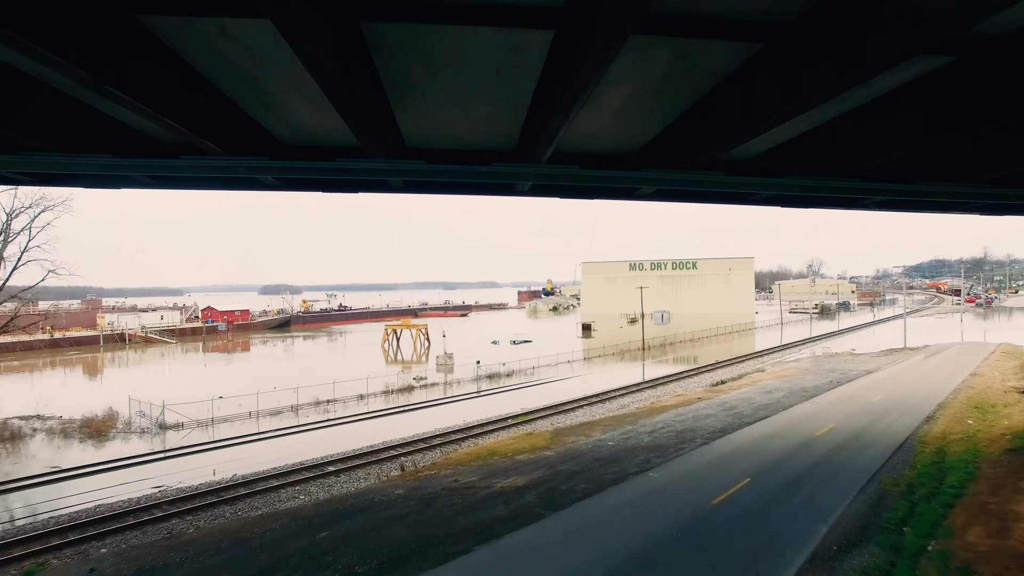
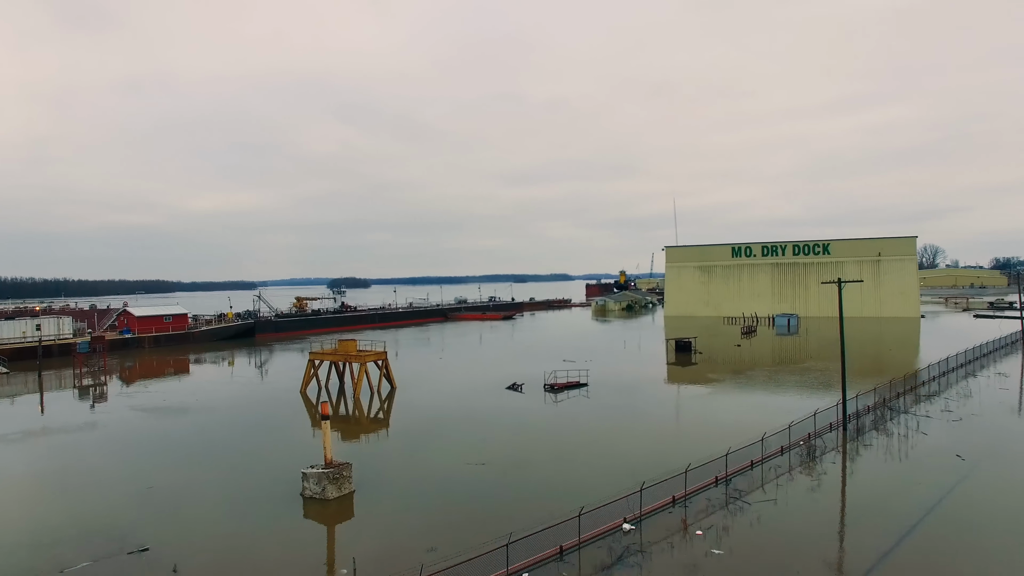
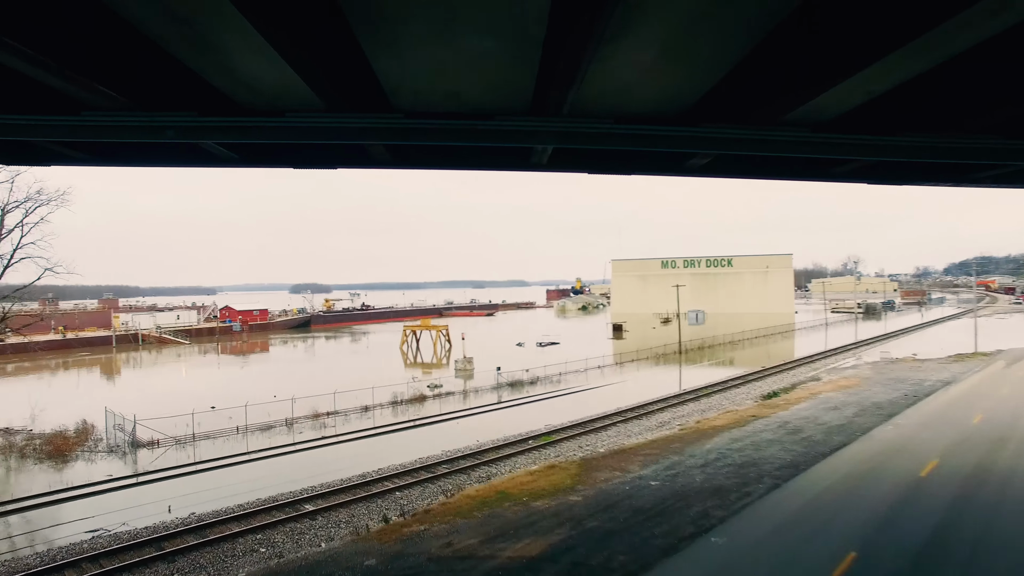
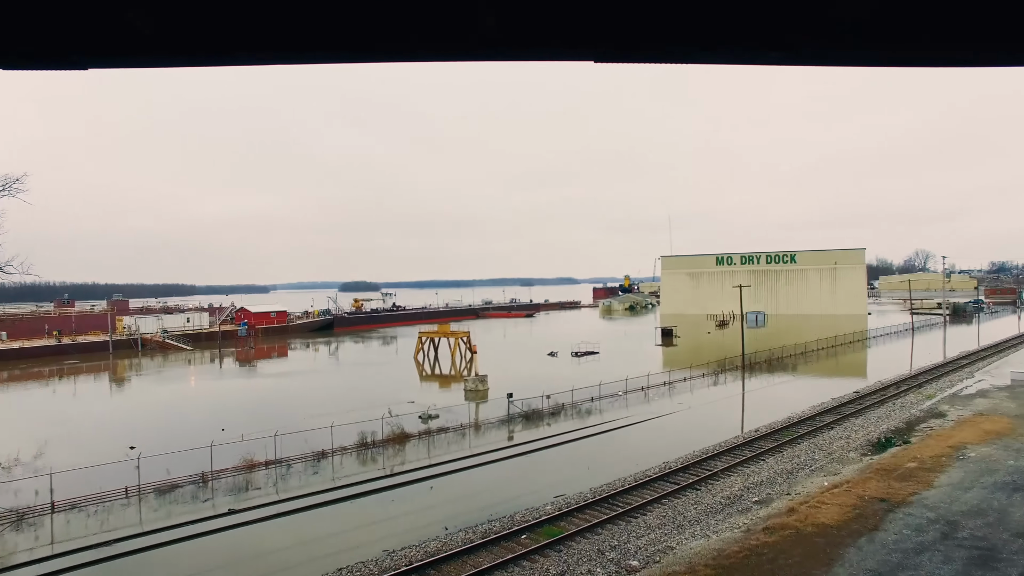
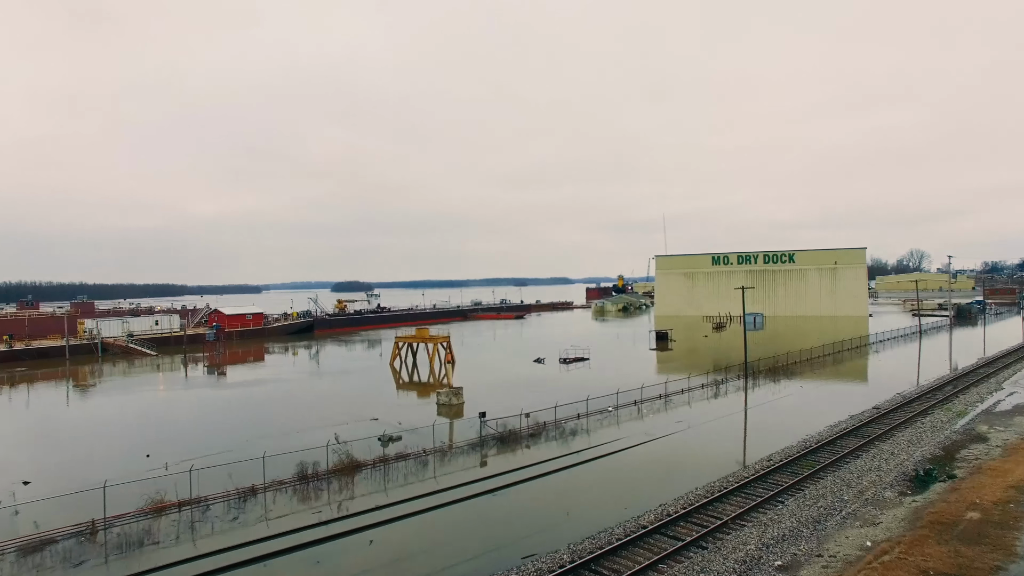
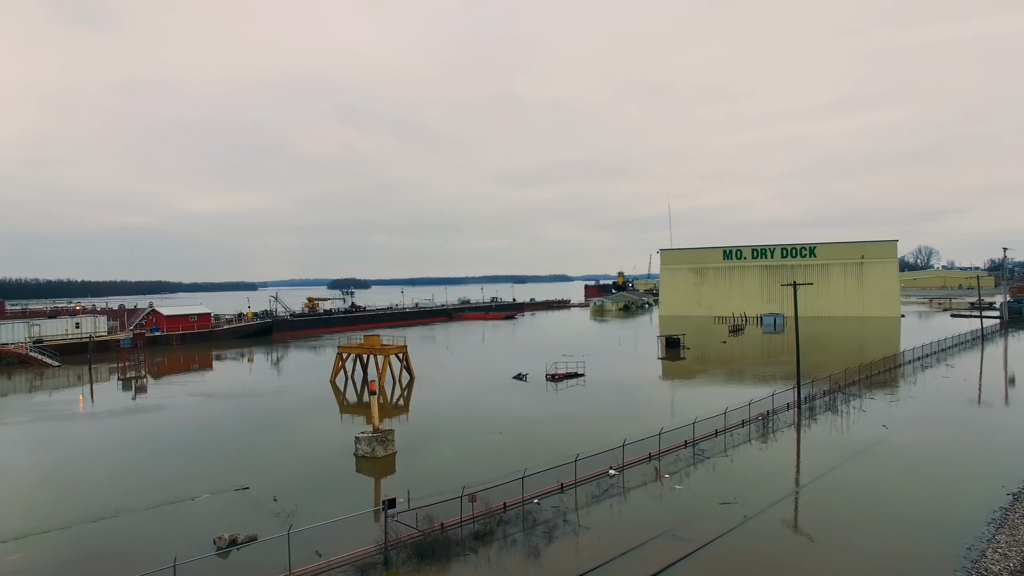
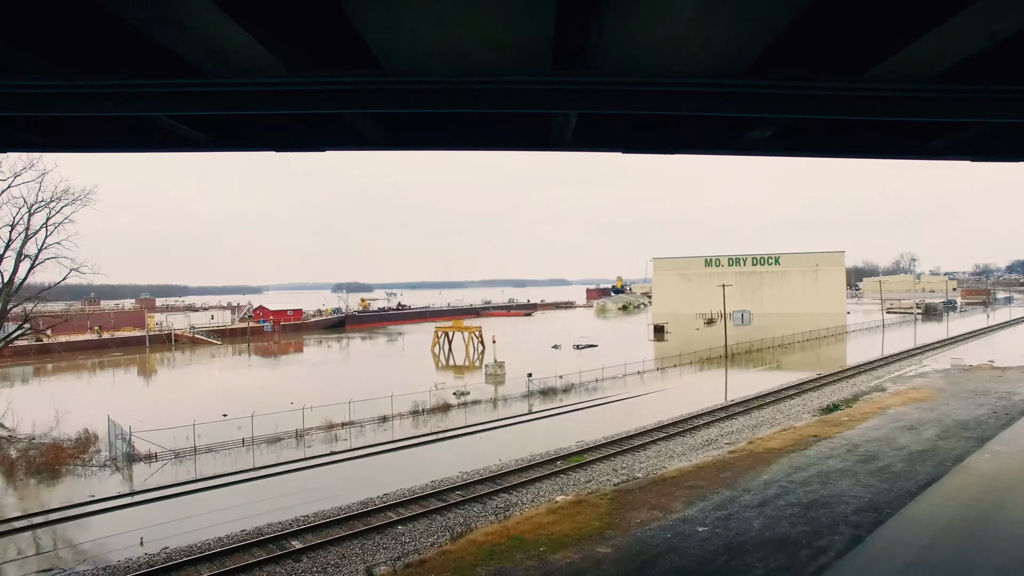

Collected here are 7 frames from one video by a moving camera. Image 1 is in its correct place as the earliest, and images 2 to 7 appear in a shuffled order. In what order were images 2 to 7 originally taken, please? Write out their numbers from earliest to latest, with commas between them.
3, 7, 4, 5, 6, 2
